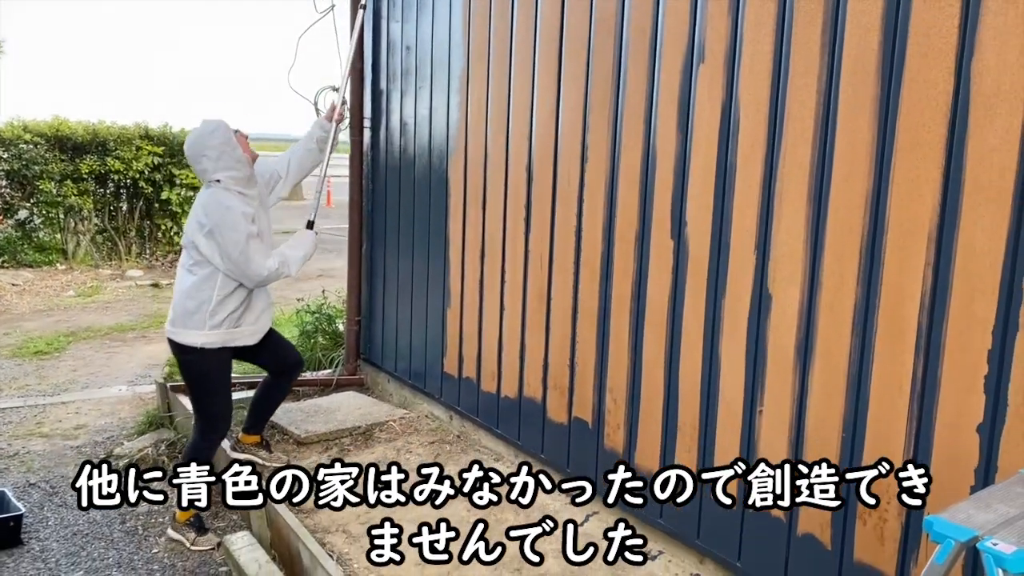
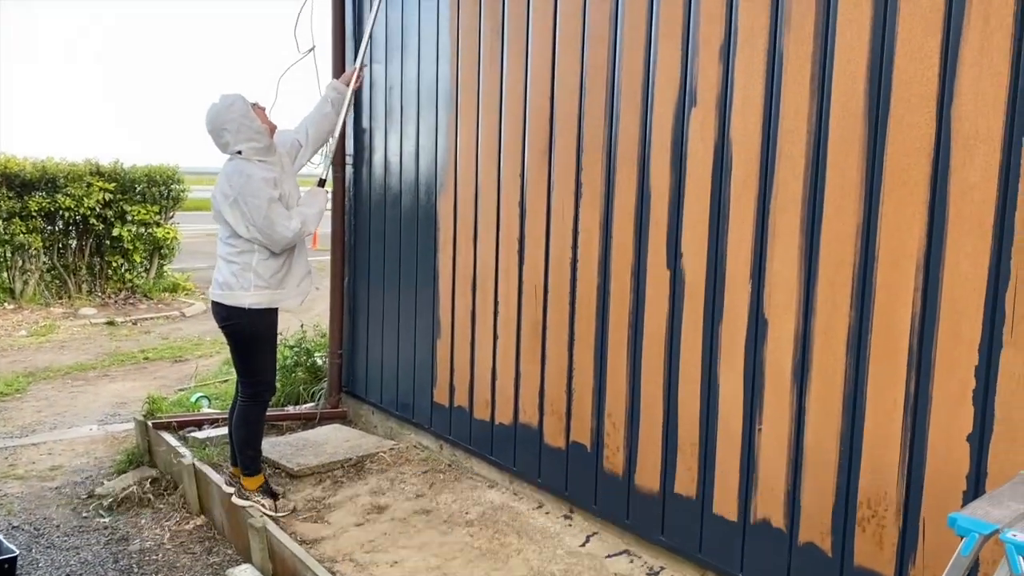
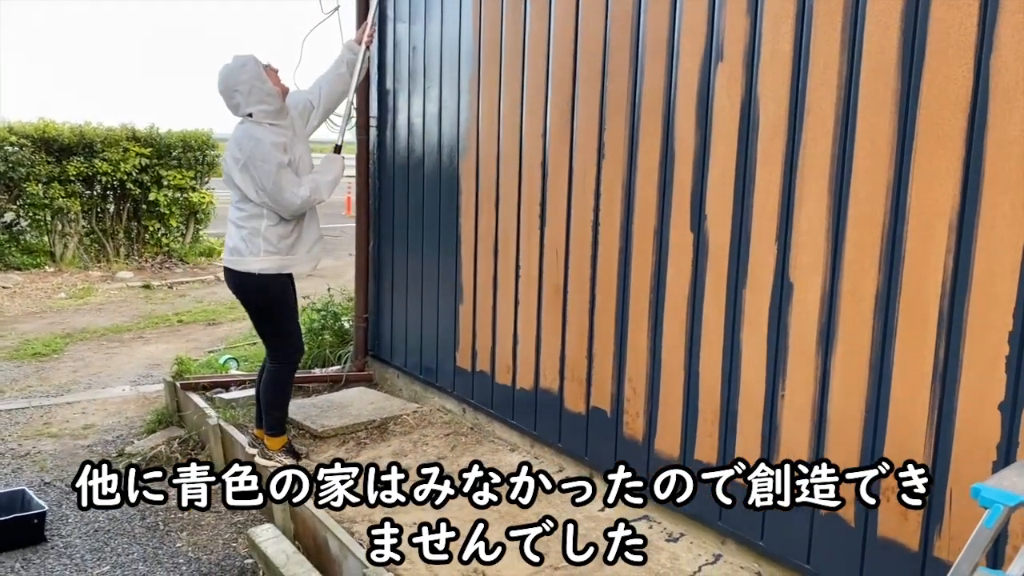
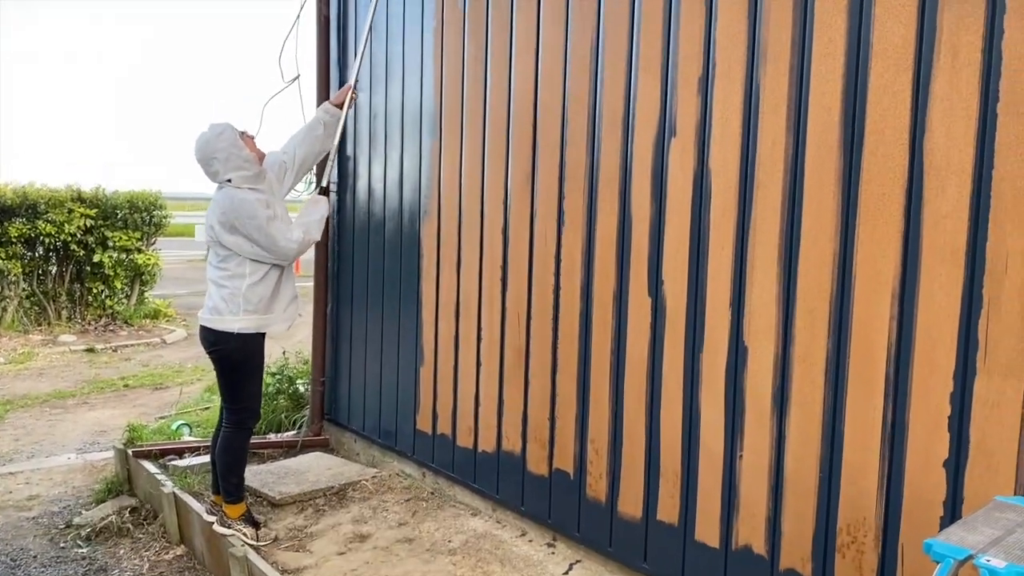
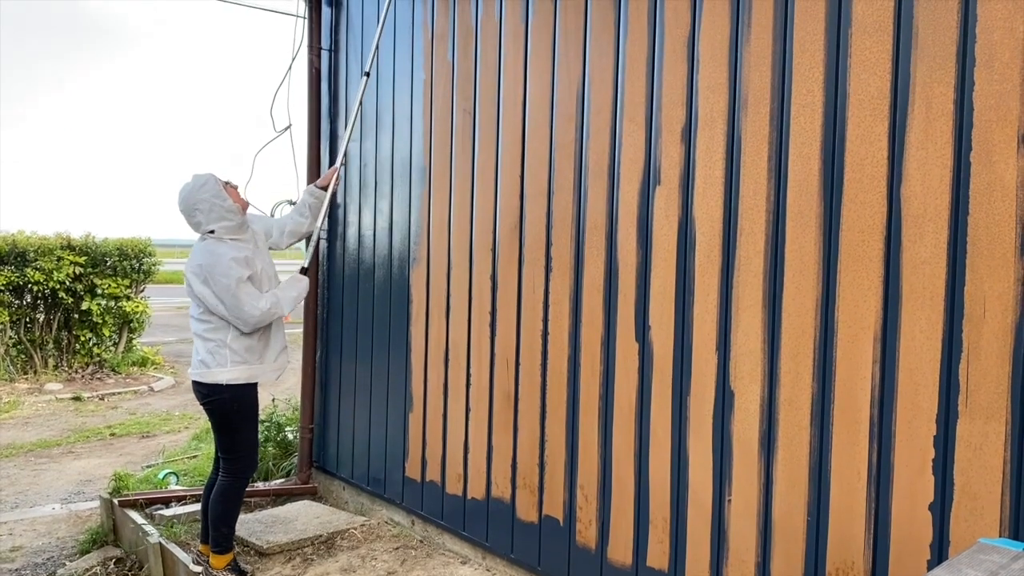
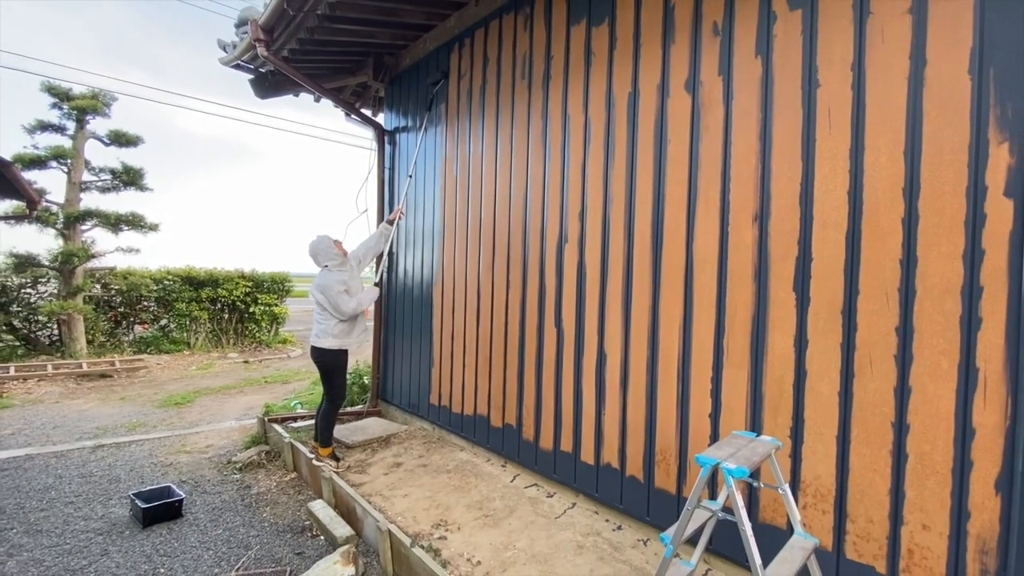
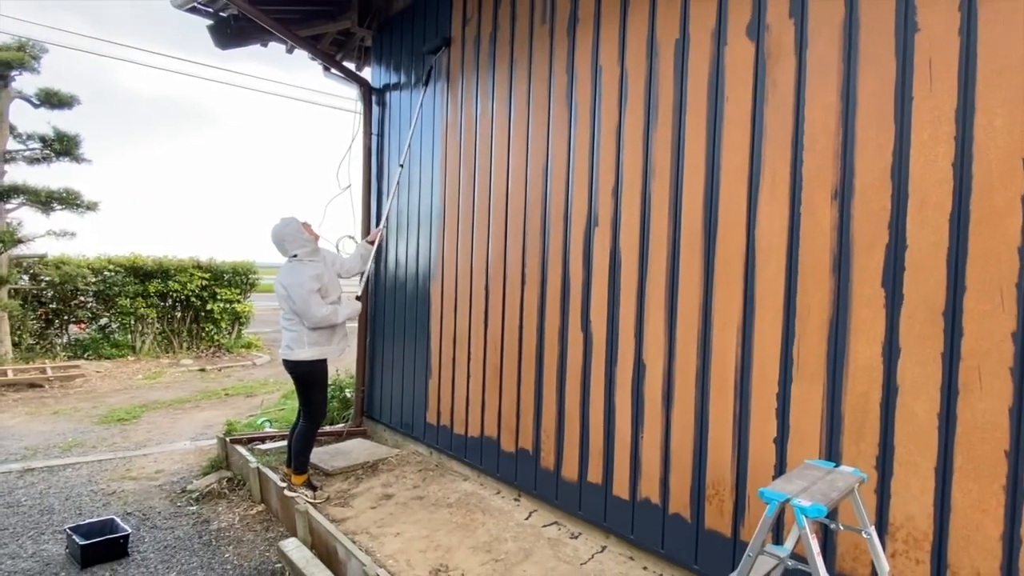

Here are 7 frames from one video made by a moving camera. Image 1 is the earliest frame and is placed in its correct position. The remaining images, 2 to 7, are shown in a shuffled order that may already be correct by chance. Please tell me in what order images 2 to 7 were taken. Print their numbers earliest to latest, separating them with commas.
3, 2, 4, 5, 7, 6
